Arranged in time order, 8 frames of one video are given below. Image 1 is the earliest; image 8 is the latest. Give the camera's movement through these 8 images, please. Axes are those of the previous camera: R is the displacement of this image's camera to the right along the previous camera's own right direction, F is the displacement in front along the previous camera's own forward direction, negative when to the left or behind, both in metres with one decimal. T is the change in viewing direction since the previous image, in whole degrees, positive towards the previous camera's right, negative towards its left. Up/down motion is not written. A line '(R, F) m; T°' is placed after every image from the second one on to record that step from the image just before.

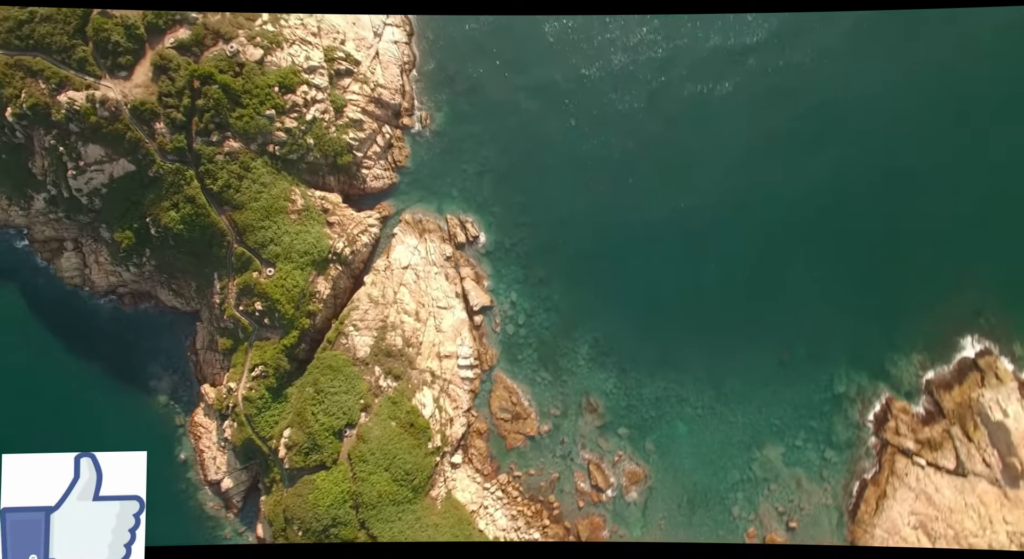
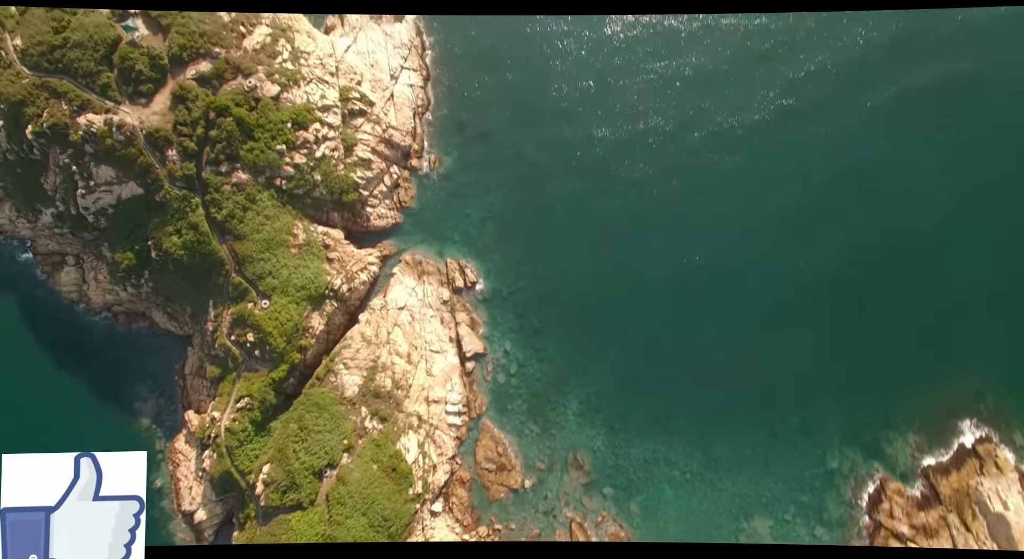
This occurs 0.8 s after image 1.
(+1.6, +0.3) m; -2°
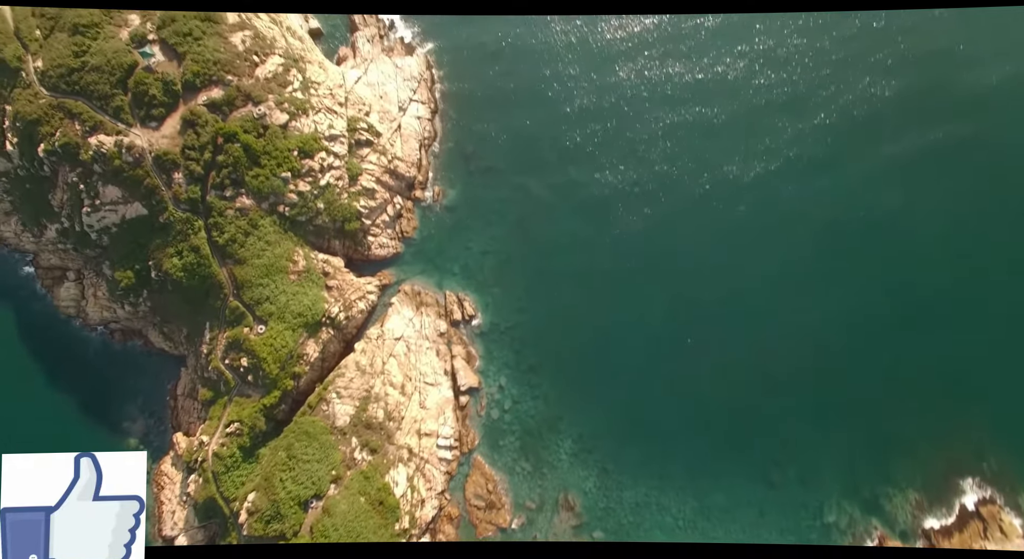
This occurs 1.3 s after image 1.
(+1.0, +0.3) m; -1°
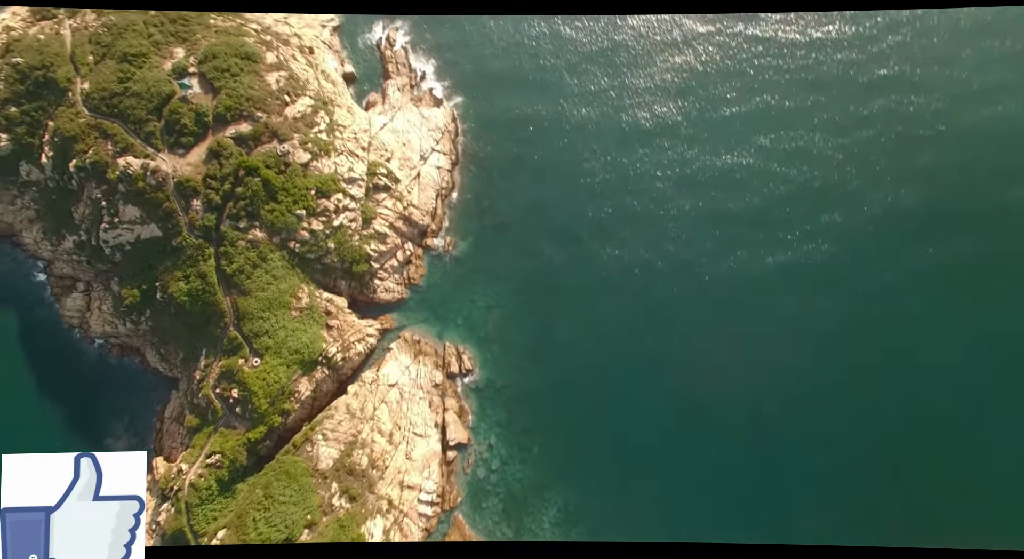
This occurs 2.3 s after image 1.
(+1.7, +0.5) m; -3°
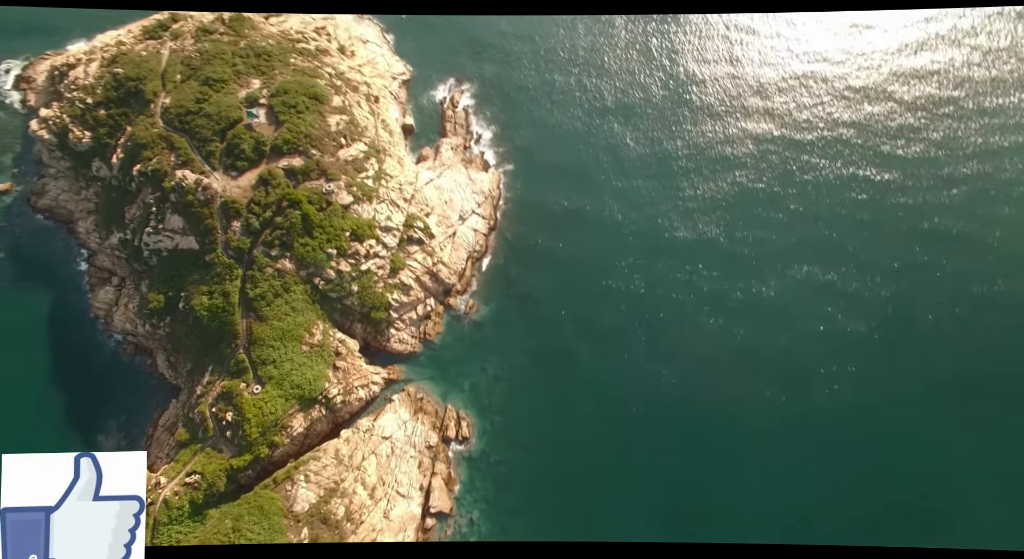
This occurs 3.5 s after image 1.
(+2.3, +0.8) m; -5°
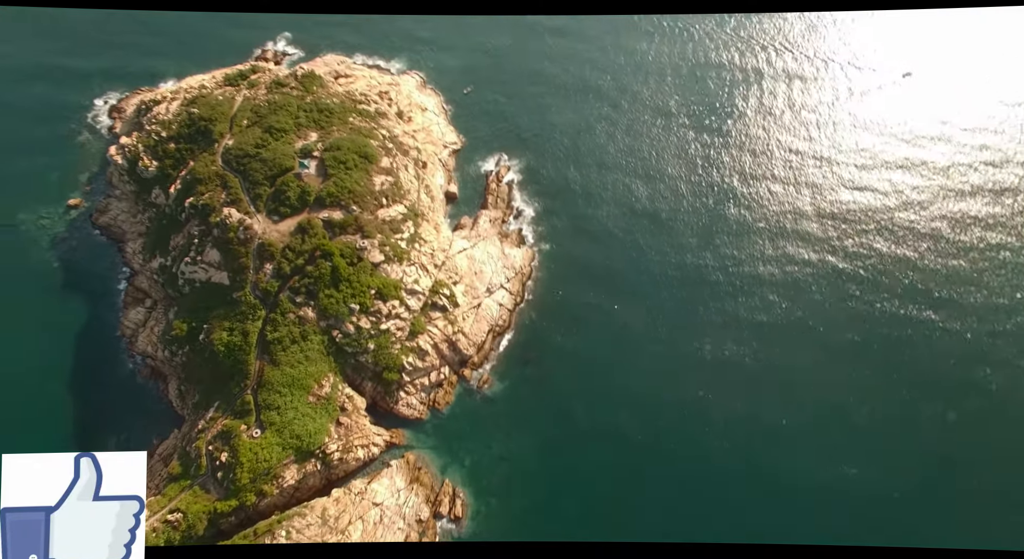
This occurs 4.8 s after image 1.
(+1.7, +0.7) m; -4°
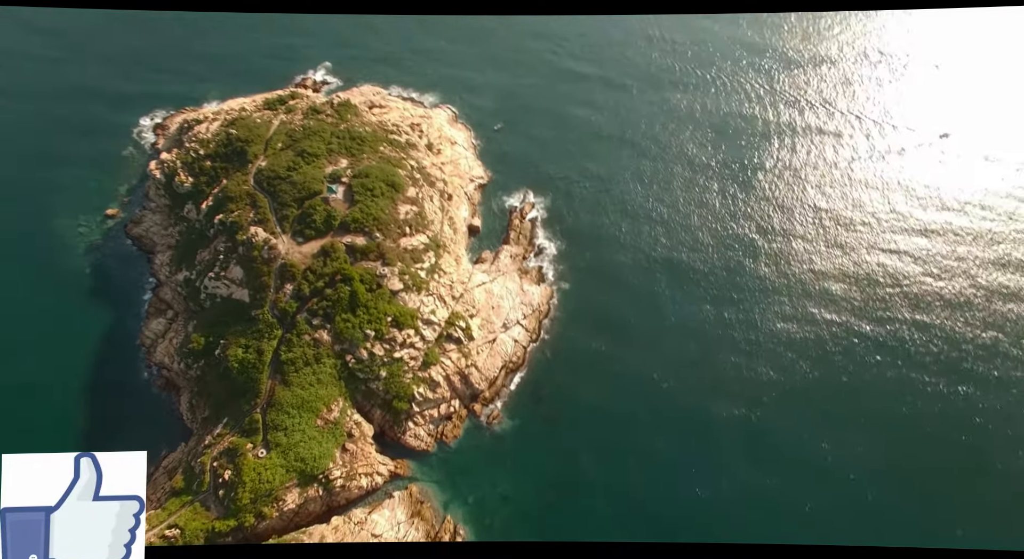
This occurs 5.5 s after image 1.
(+0.5, +0.2) m; -2°
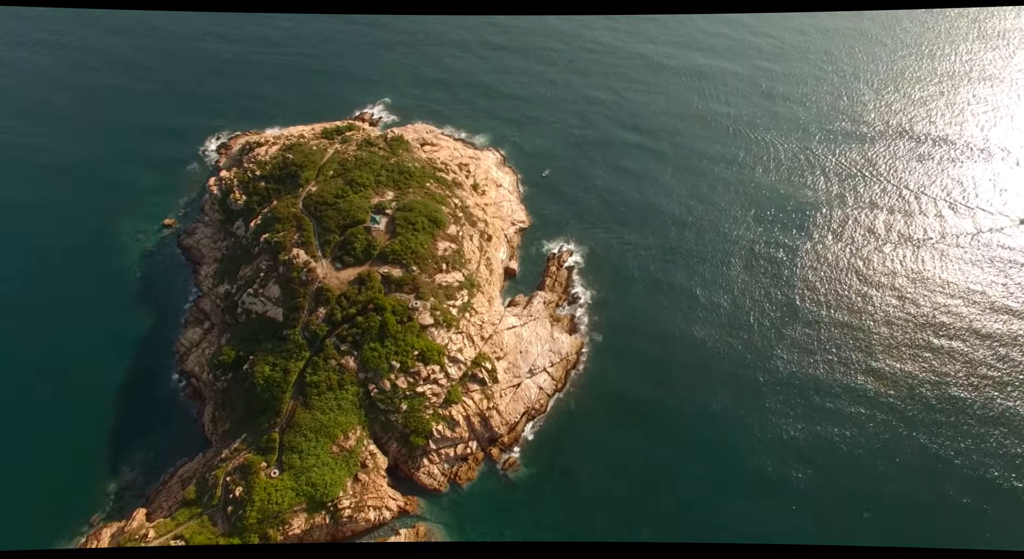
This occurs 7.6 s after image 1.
(+0.5, +0.2) m; -3°
